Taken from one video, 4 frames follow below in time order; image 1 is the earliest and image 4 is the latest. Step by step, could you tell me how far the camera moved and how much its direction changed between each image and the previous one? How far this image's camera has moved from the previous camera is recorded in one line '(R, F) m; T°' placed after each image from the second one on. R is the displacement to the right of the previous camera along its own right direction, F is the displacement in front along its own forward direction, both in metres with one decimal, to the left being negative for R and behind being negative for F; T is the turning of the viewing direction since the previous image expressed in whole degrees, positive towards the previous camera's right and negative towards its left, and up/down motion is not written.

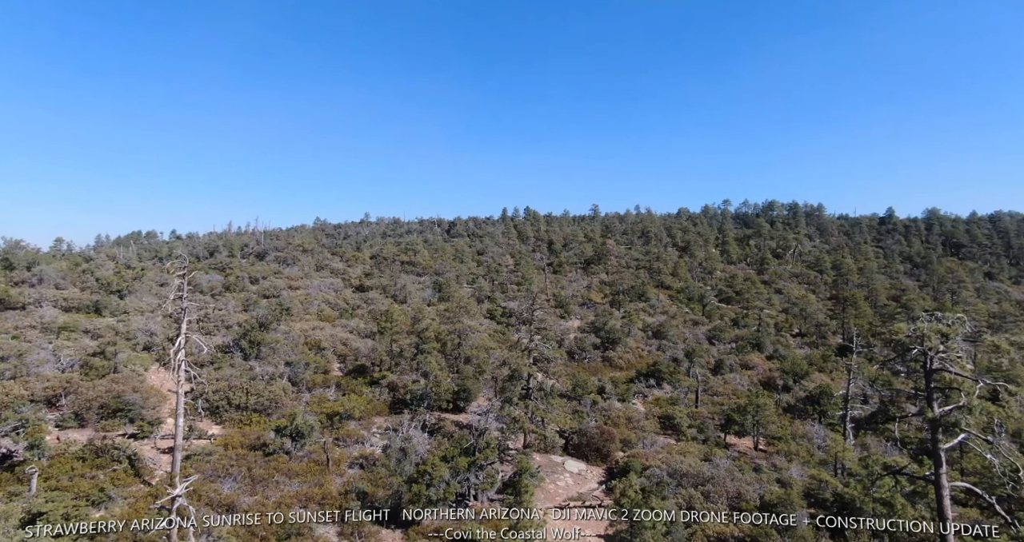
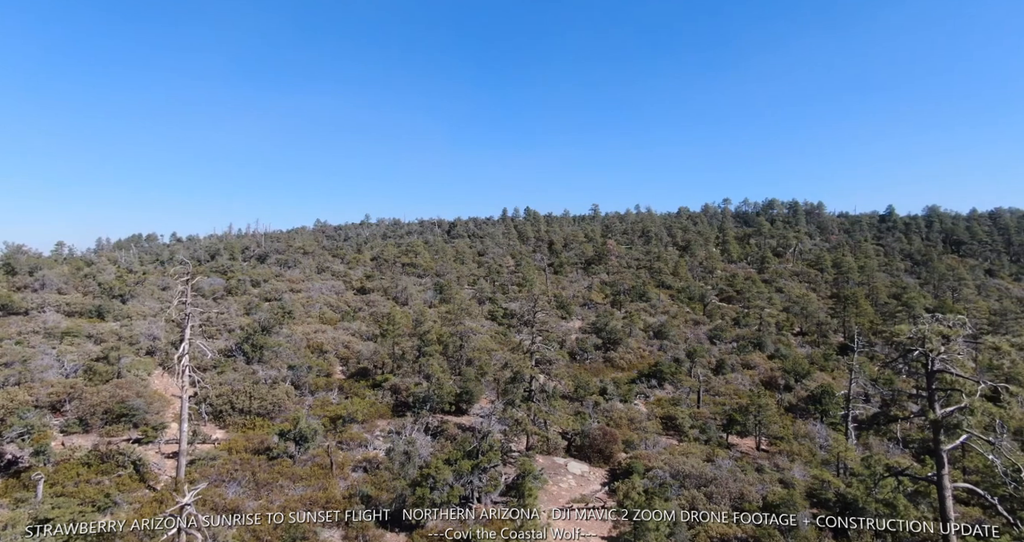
(0.0, -0.1) m; 0°
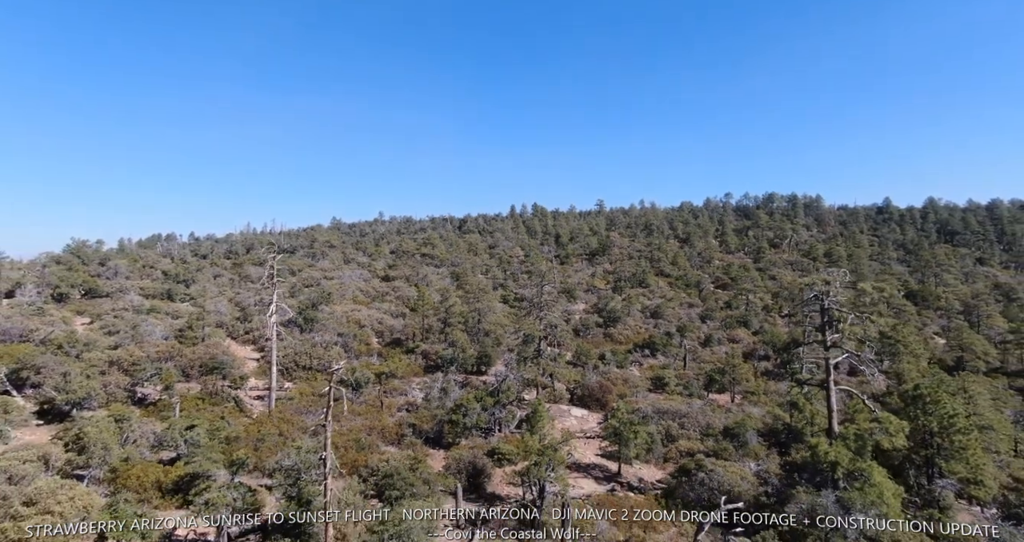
(-0.2, -5.1) m; -1°
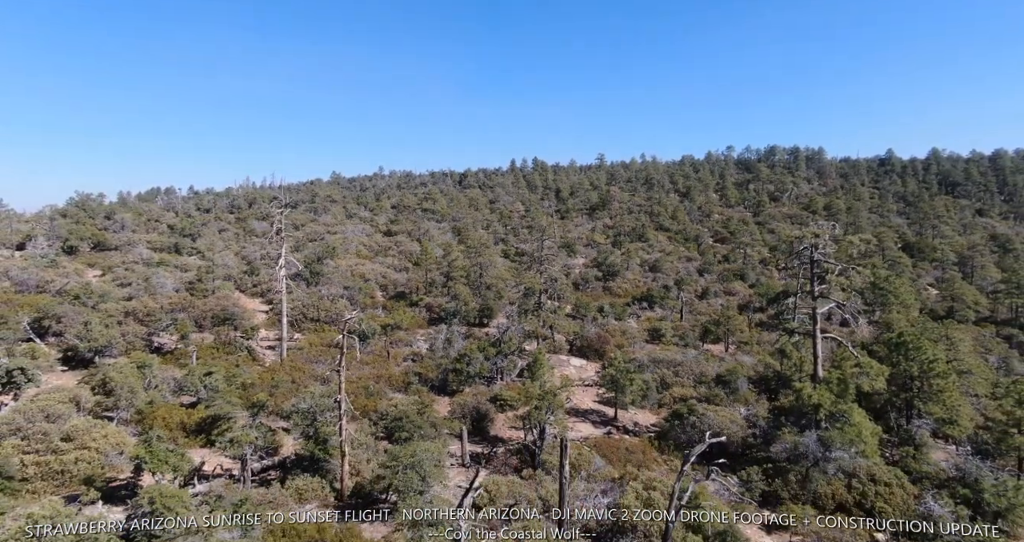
(0.0, -0.7) m; 0°
